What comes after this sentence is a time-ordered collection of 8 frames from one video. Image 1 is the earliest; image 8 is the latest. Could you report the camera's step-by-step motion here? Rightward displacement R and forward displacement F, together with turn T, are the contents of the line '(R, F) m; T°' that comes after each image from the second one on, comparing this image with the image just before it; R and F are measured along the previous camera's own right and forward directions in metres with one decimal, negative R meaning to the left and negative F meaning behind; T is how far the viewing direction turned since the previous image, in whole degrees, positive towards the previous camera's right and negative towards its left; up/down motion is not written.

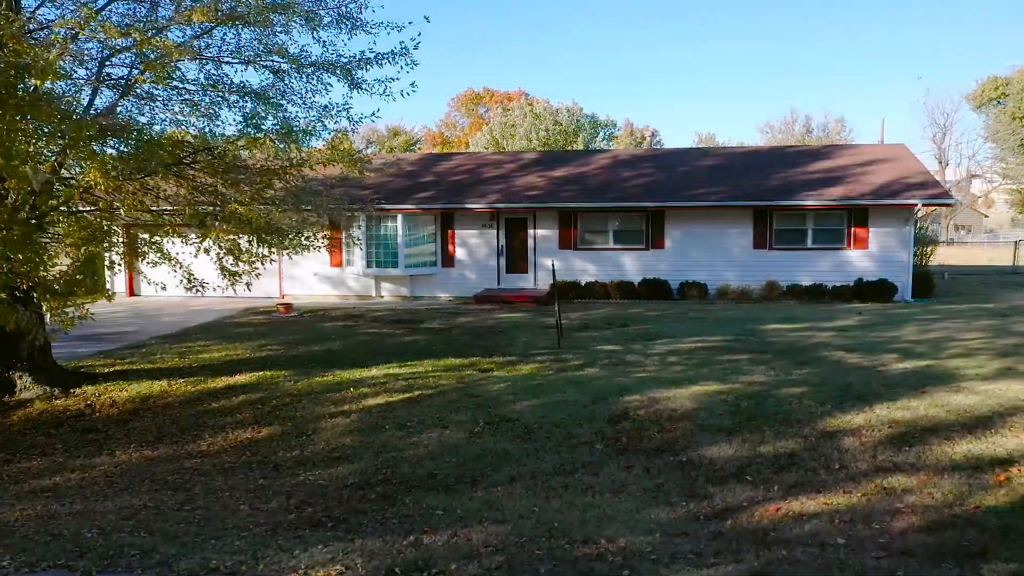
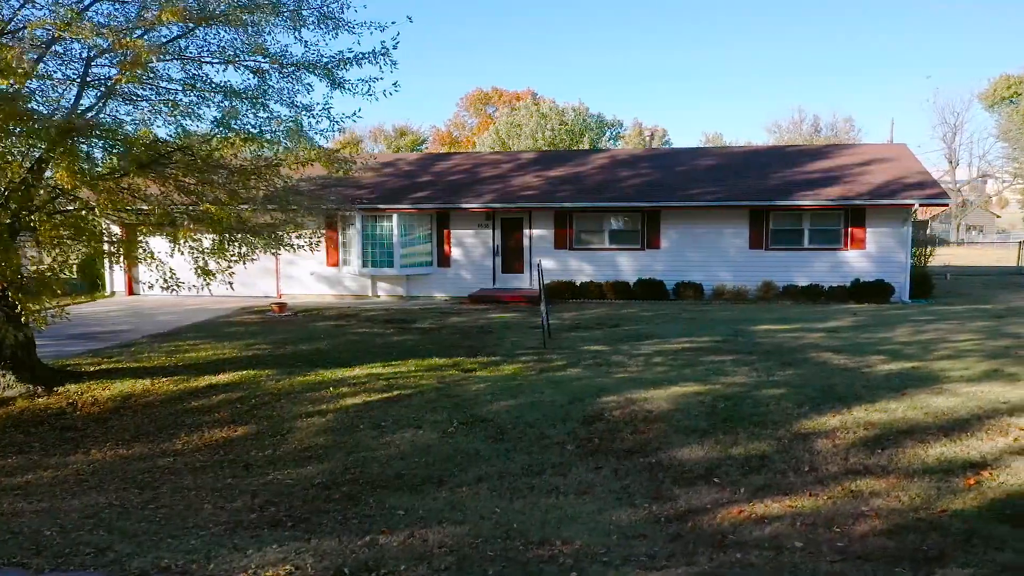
(+0.3, 0.0) m; -1°
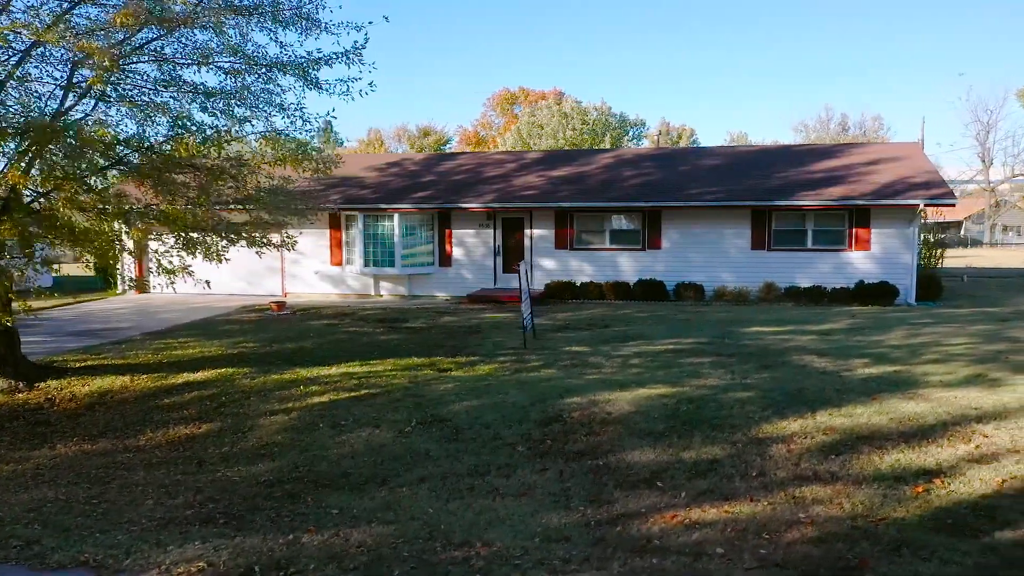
(+0.7, 0.0) m; -2°
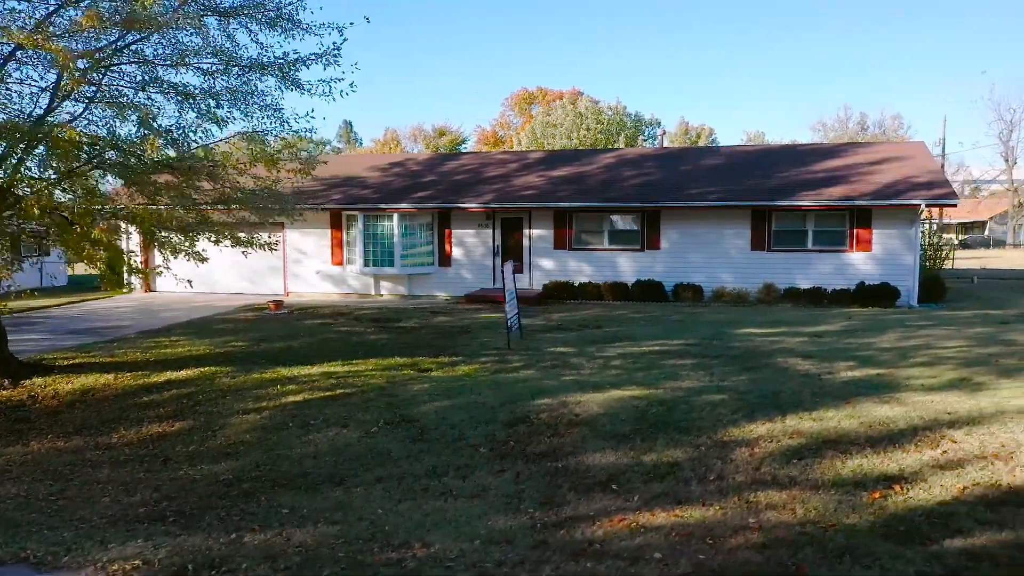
(+0.5, 0.0) m; -2°
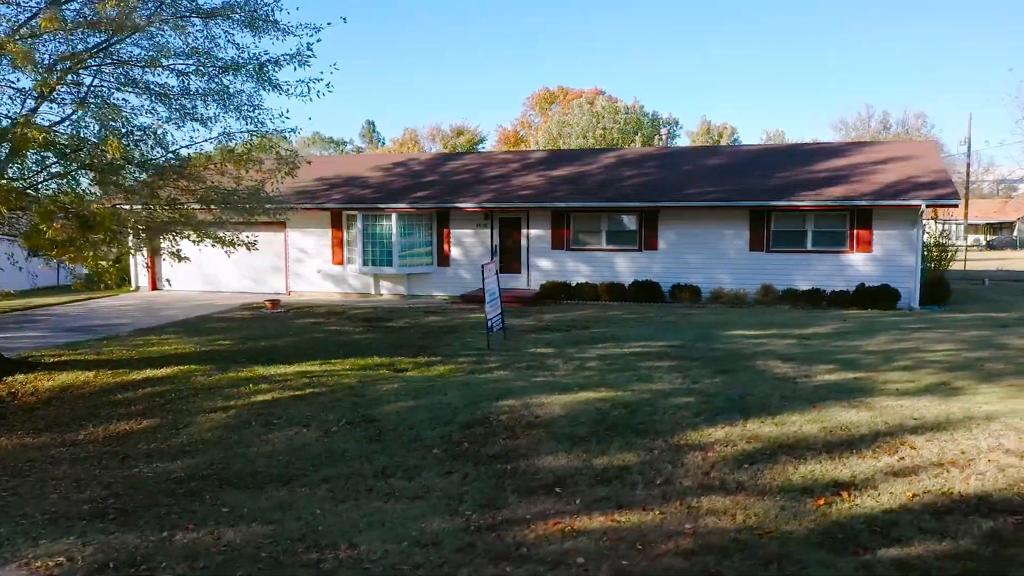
(+0.6, 0.0) m; -2°
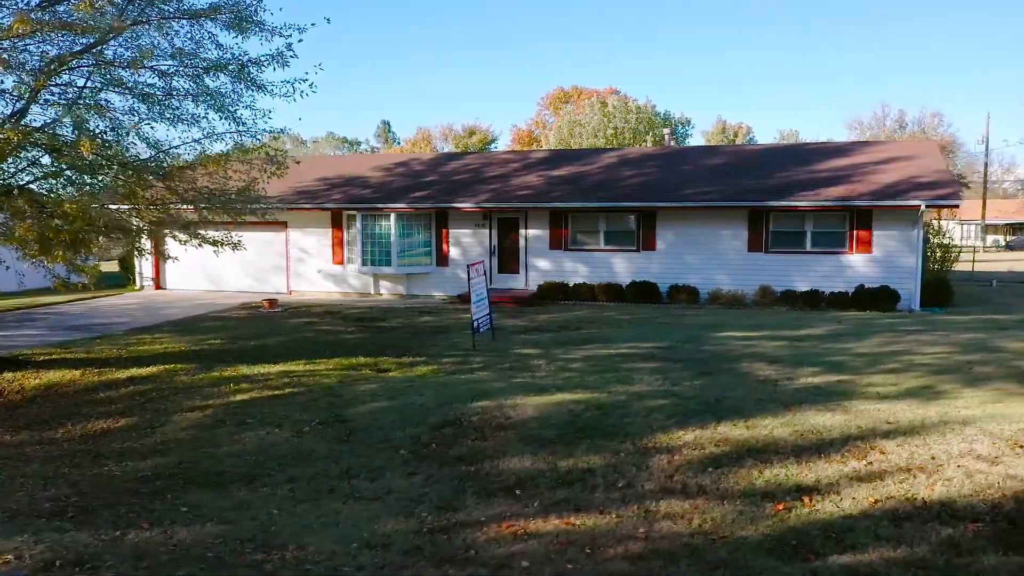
(+0.4, 0.0) m; -1°
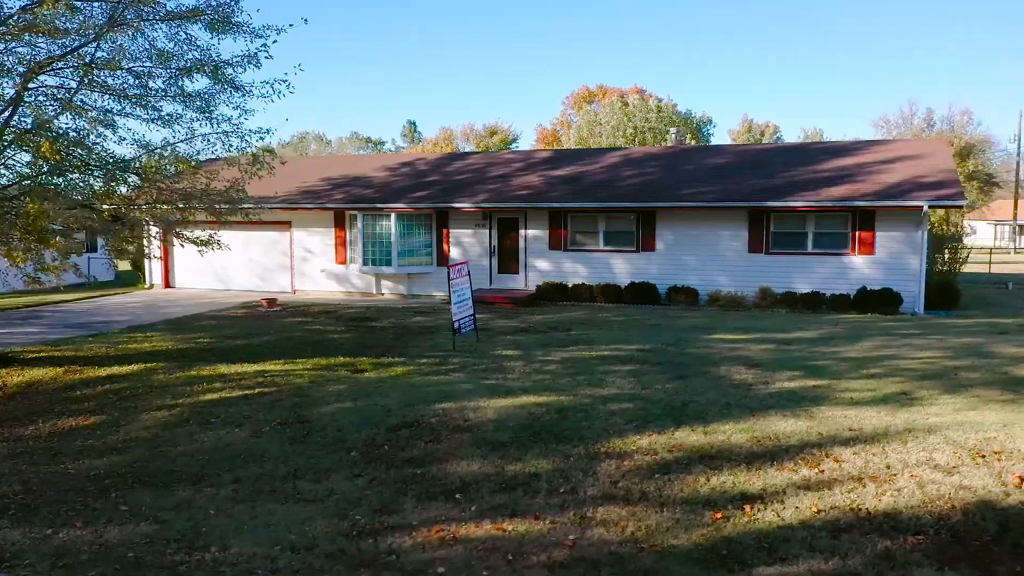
(+0.6, +0.1) m; -2°
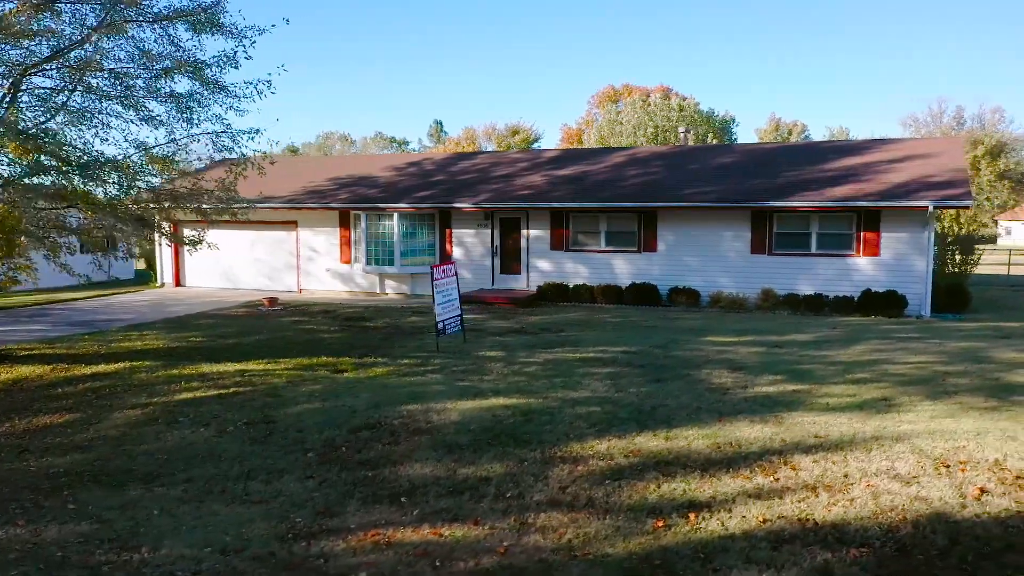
(+0.6, +0.1) m; -2°
